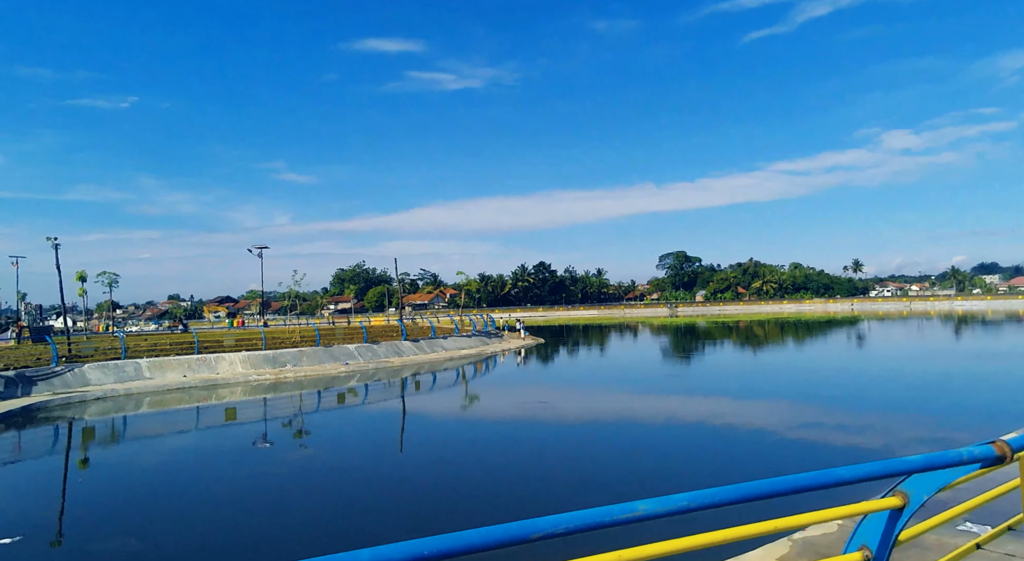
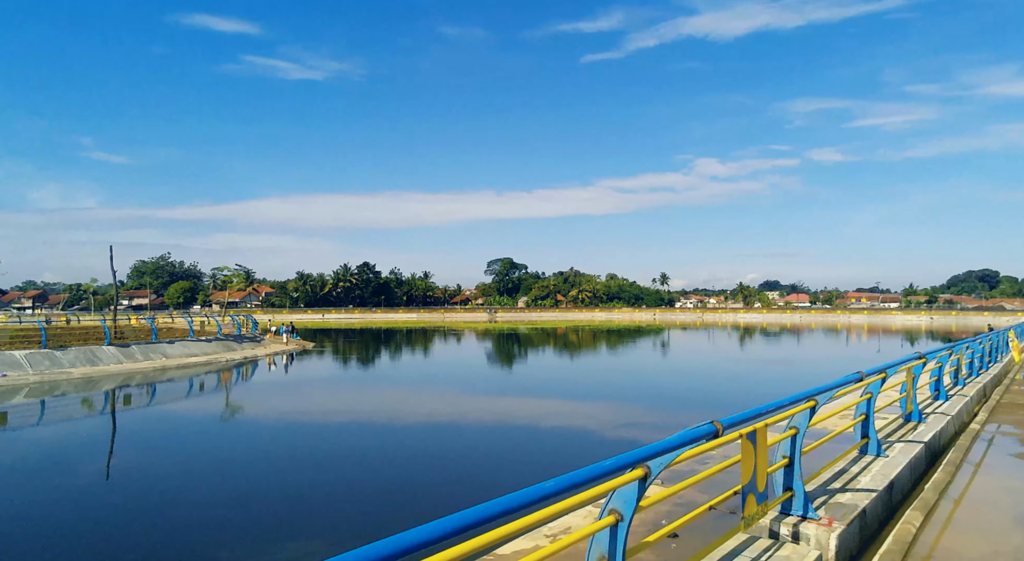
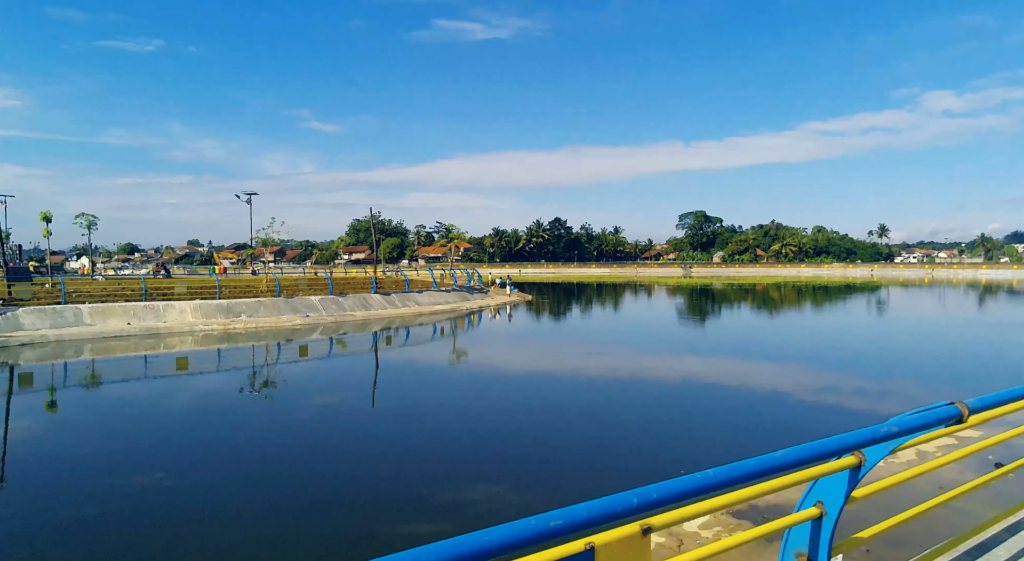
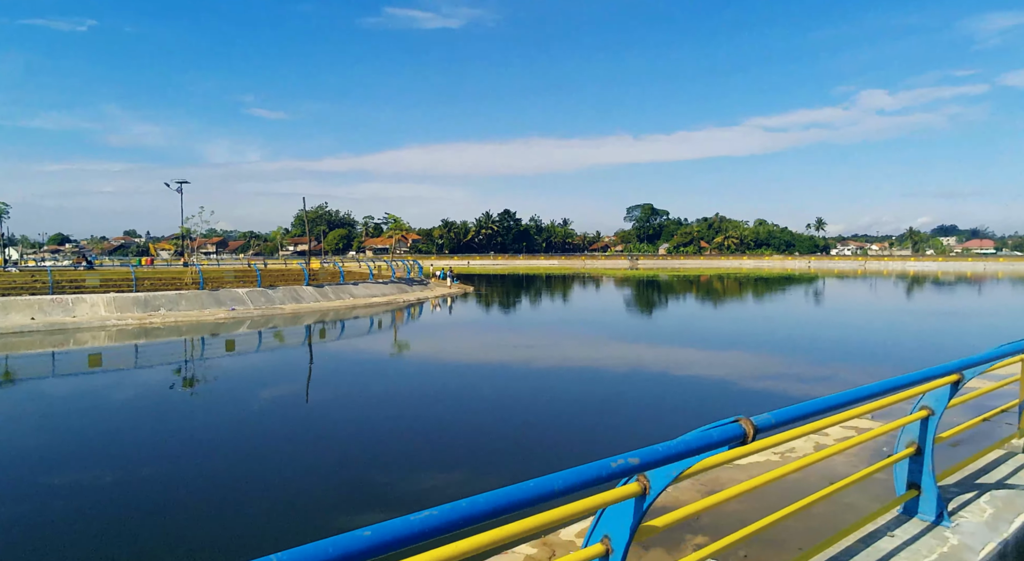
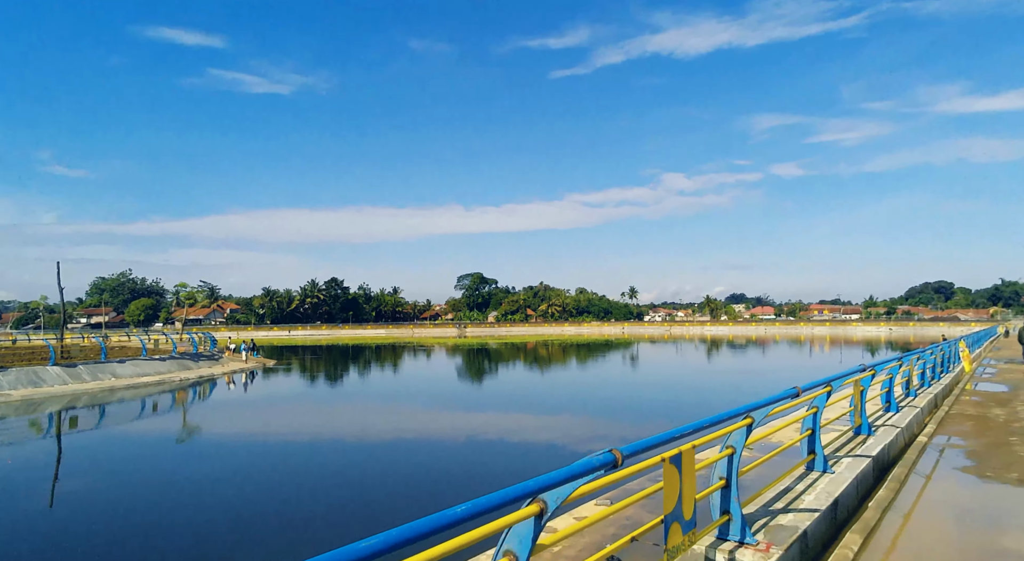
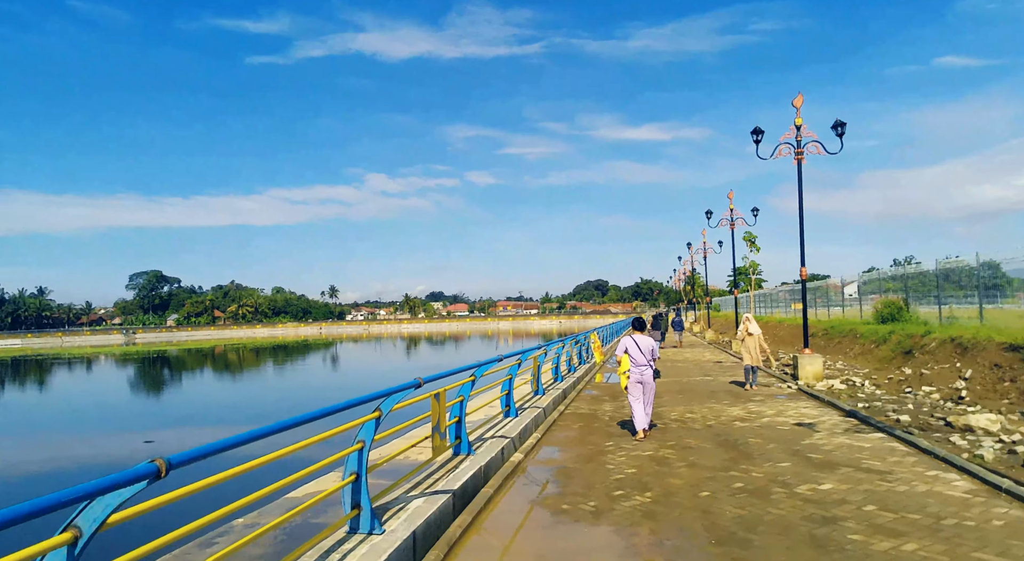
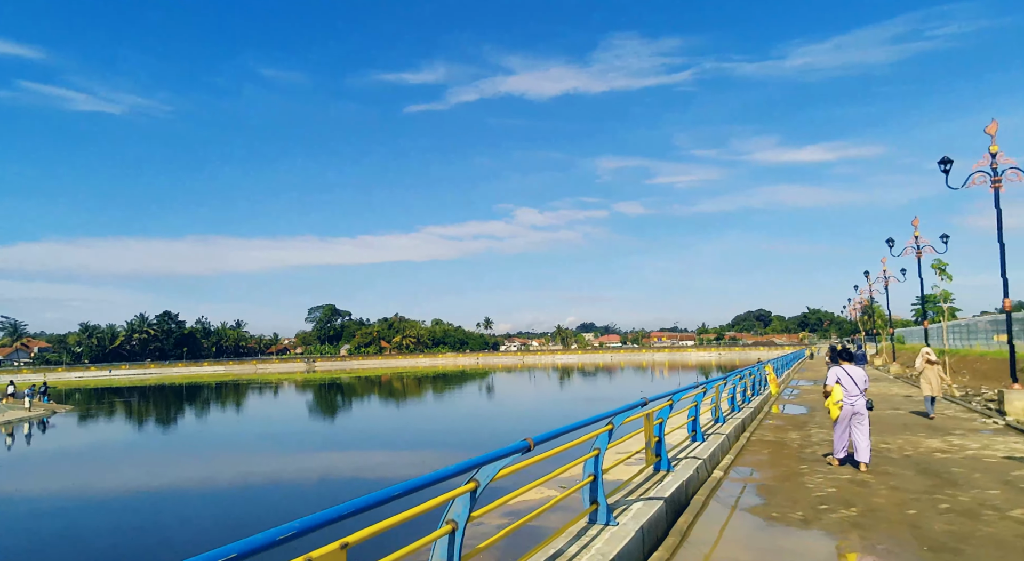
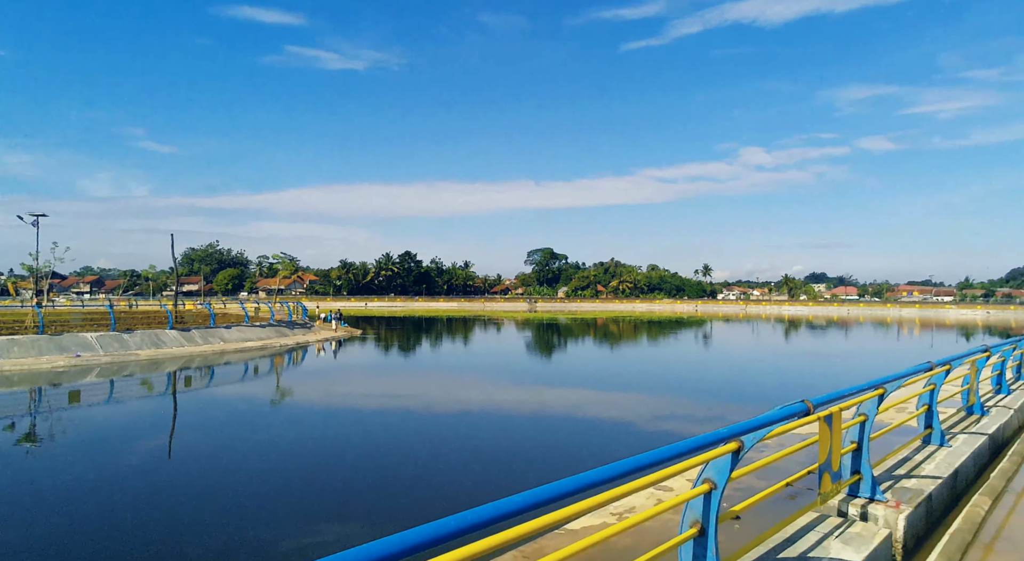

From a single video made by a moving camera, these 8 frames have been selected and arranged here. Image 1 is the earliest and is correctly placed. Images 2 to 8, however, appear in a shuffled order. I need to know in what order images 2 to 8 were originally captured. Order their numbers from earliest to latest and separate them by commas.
3, 4, 8, 2, 5, 7, 6
